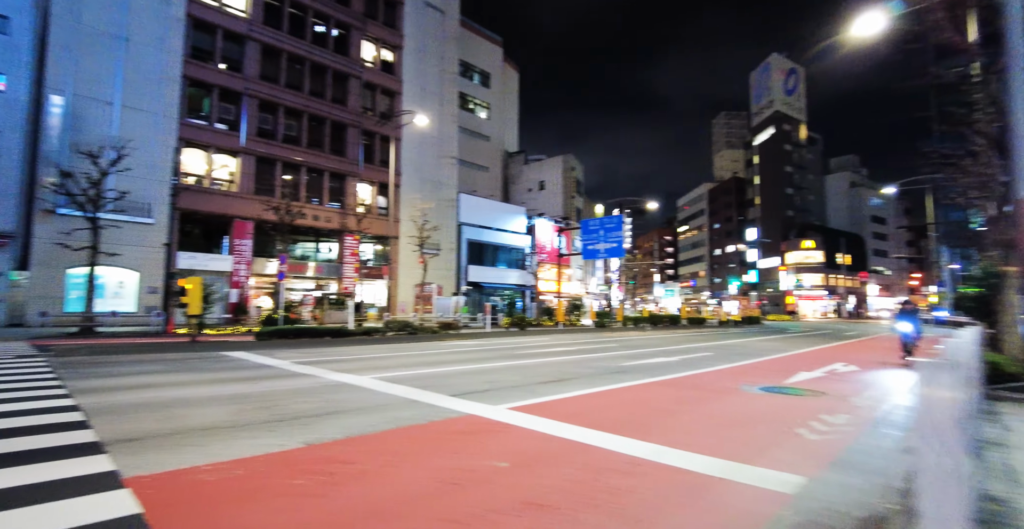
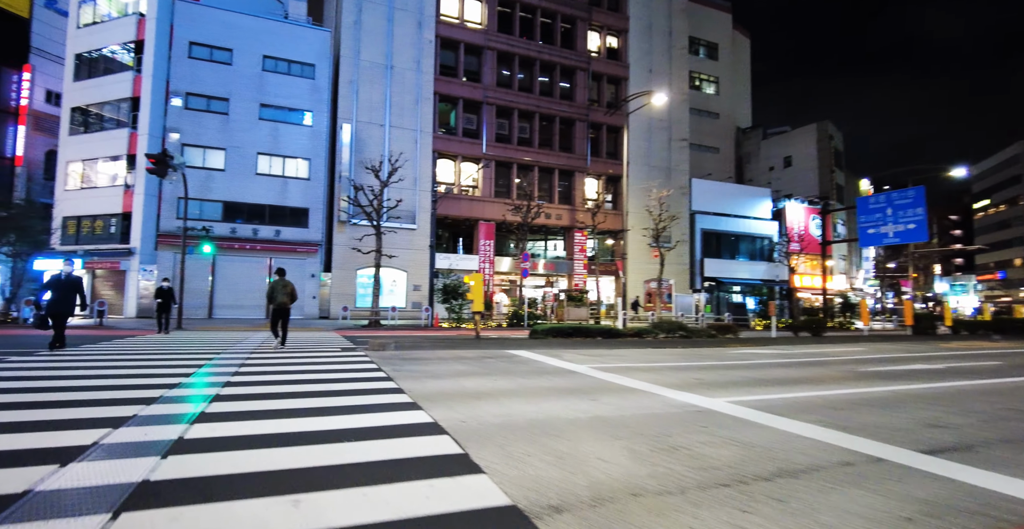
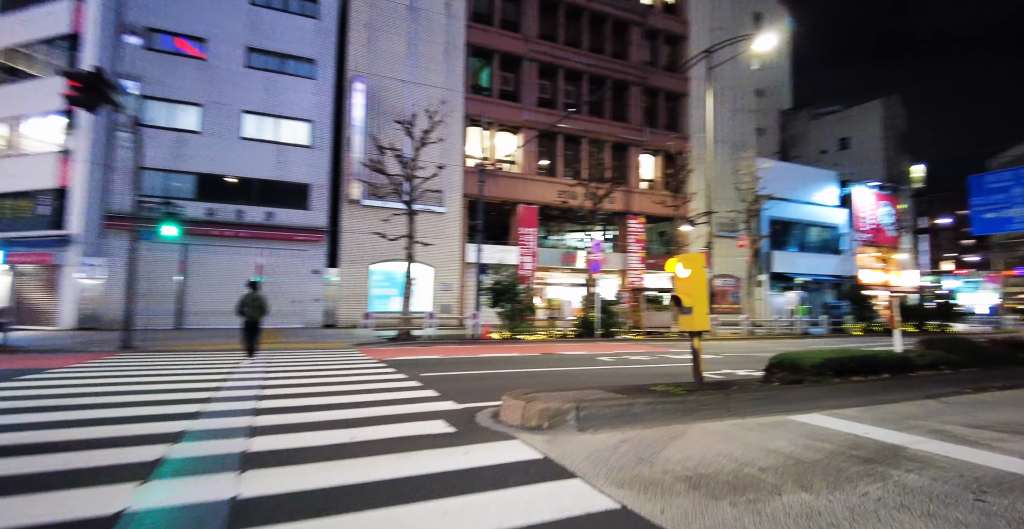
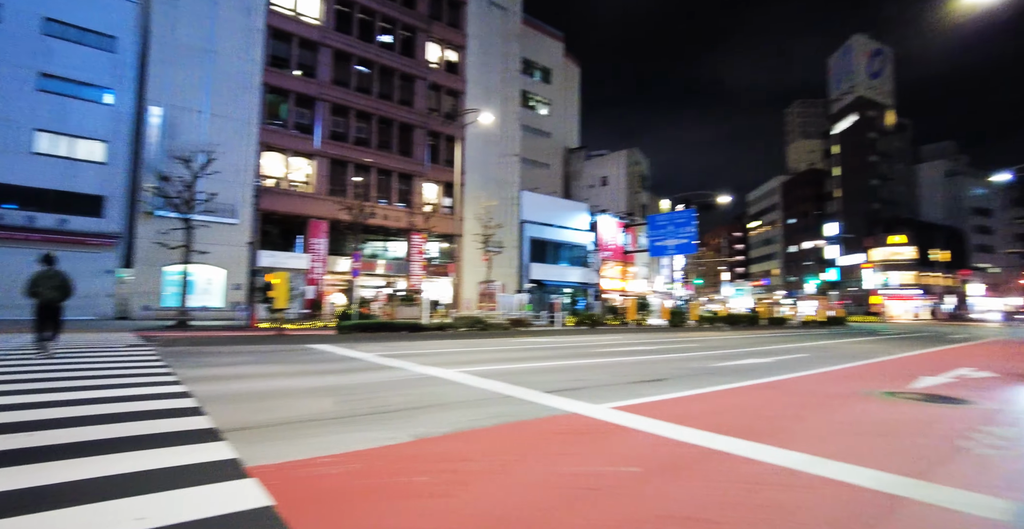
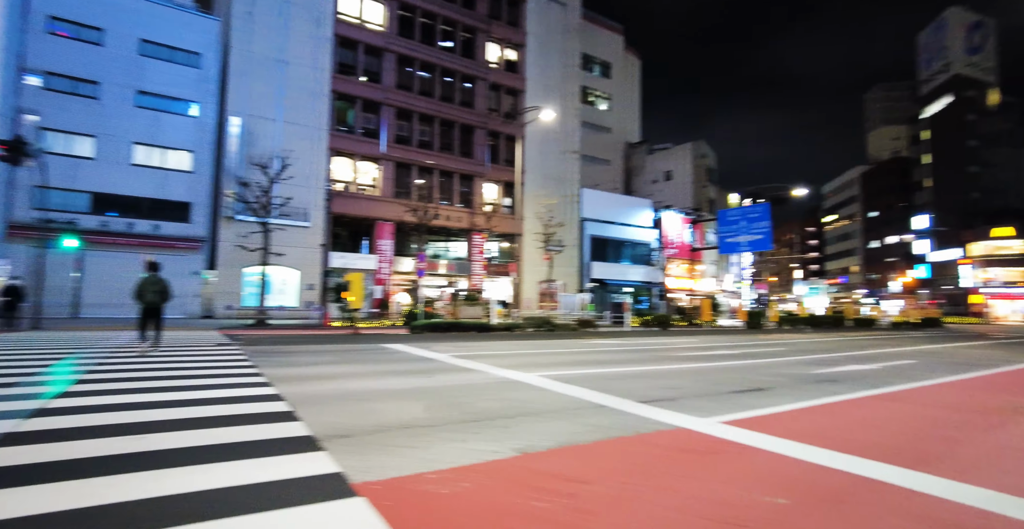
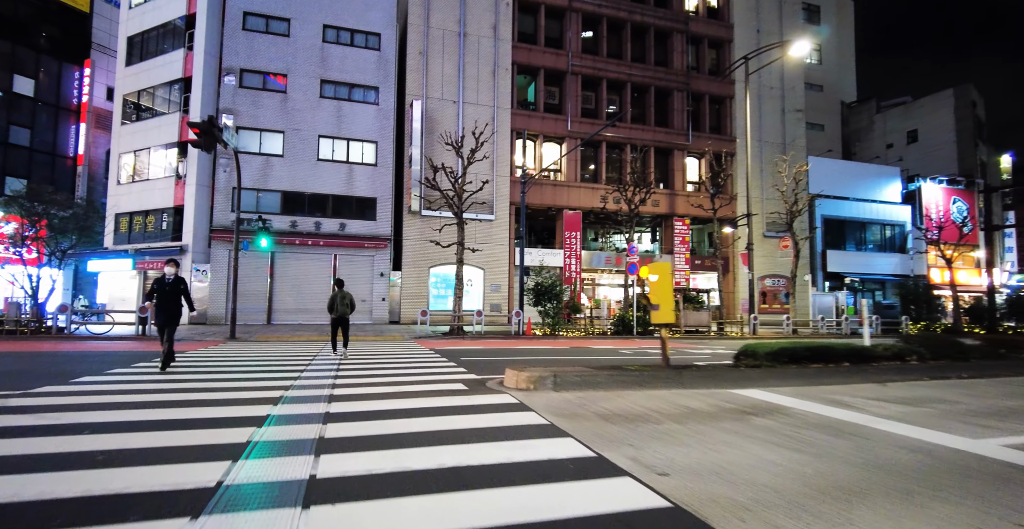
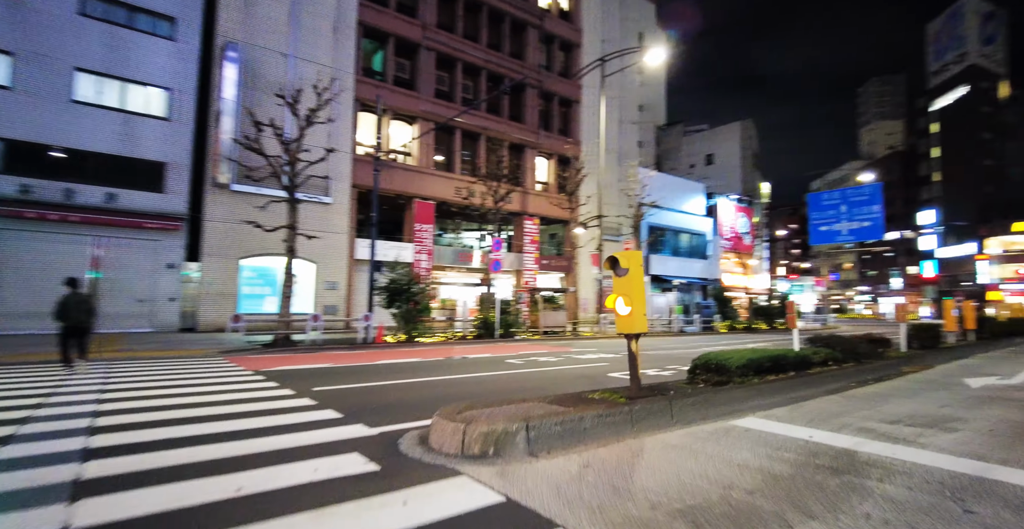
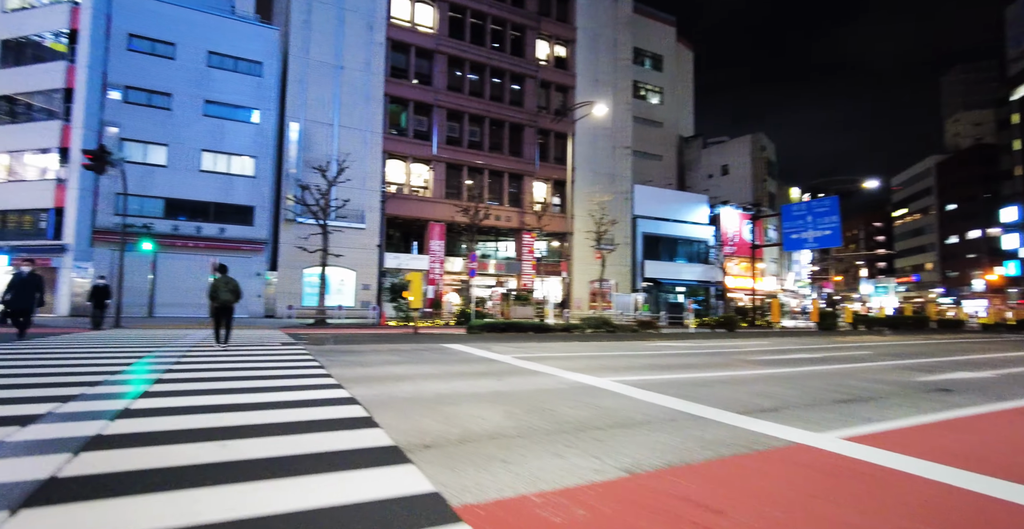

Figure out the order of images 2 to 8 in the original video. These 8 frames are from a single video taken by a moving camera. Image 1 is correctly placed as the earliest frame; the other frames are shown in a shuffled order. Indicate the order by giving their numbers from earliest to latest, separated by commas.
4, 5, 8, 2, 6, 3, 7
